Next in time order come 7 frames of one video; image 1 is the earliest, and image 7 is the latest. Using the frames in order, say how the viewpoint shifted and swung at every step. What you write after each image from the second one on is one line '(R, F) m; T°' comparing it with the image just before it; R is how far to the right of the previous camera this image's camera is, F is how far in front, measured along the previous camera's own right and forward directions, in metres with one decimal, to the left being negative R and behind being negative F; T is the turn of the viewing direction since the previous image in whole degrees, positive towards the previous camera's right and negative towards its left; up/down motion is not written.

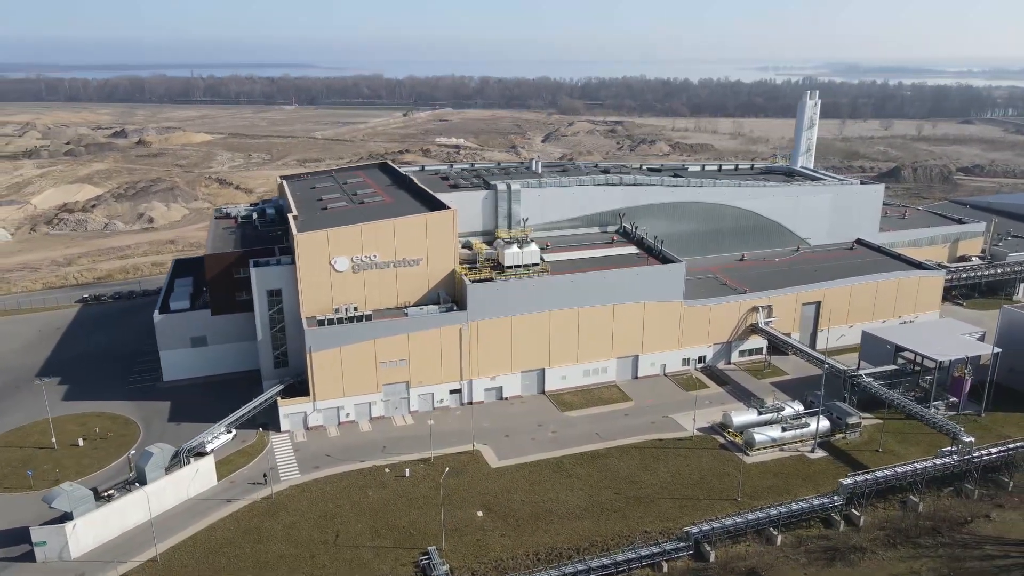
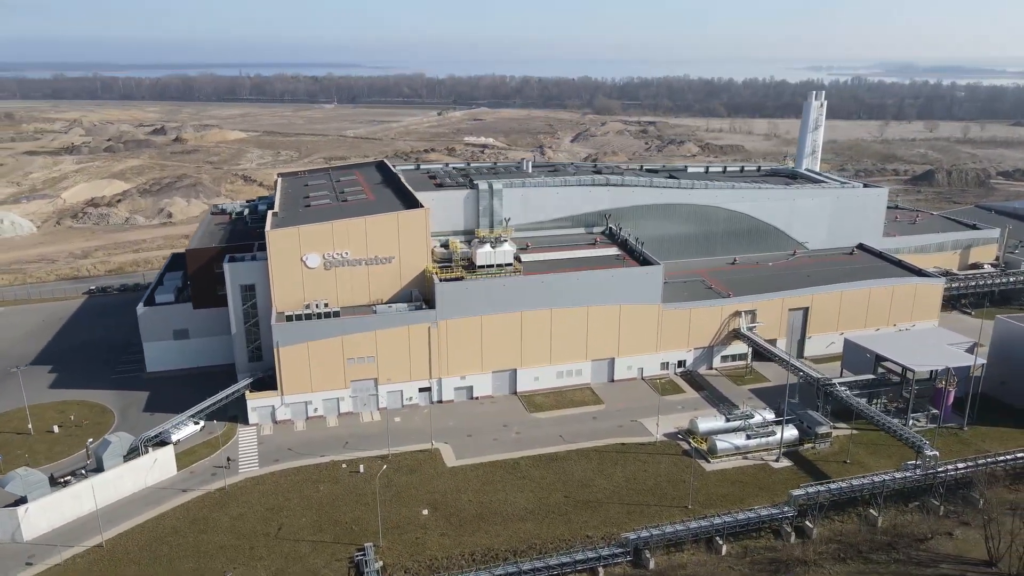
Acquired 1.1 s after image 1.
(+3.5, +0.2) m; -3°
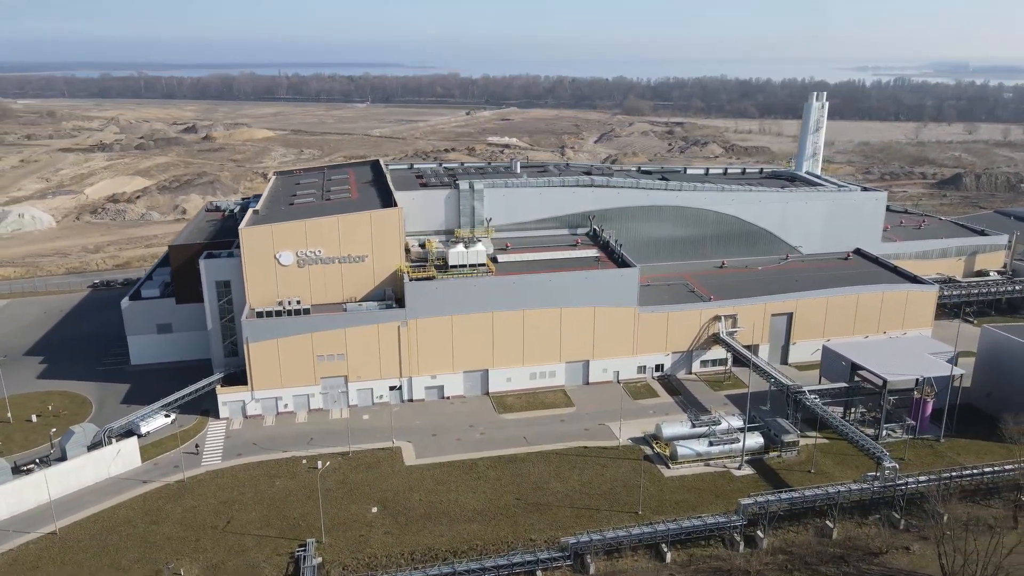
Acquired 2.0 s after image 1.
(+3.1, +0.2) m; -3°
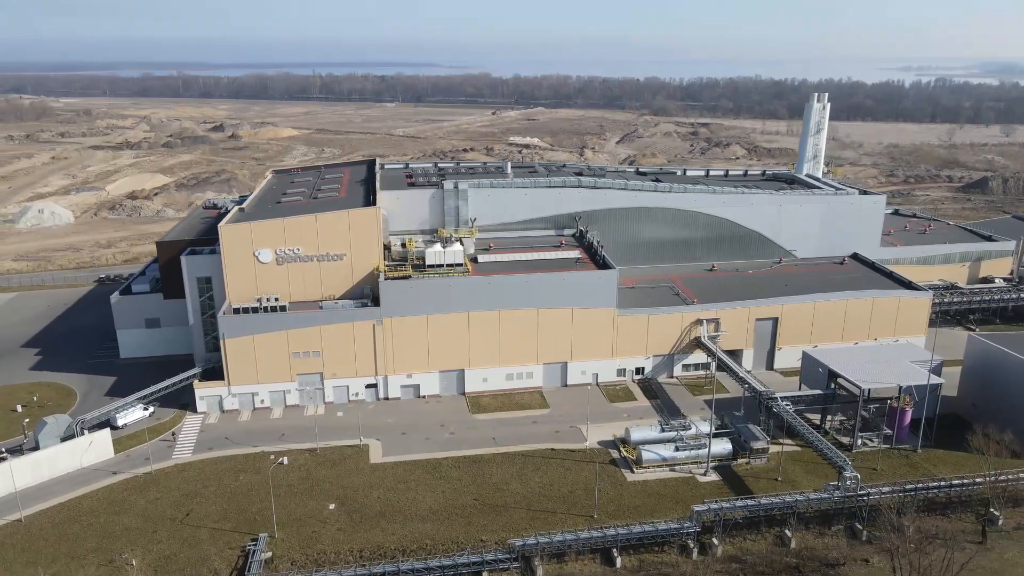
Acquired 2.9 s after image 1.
(+2.8, +0.1) m; -2°
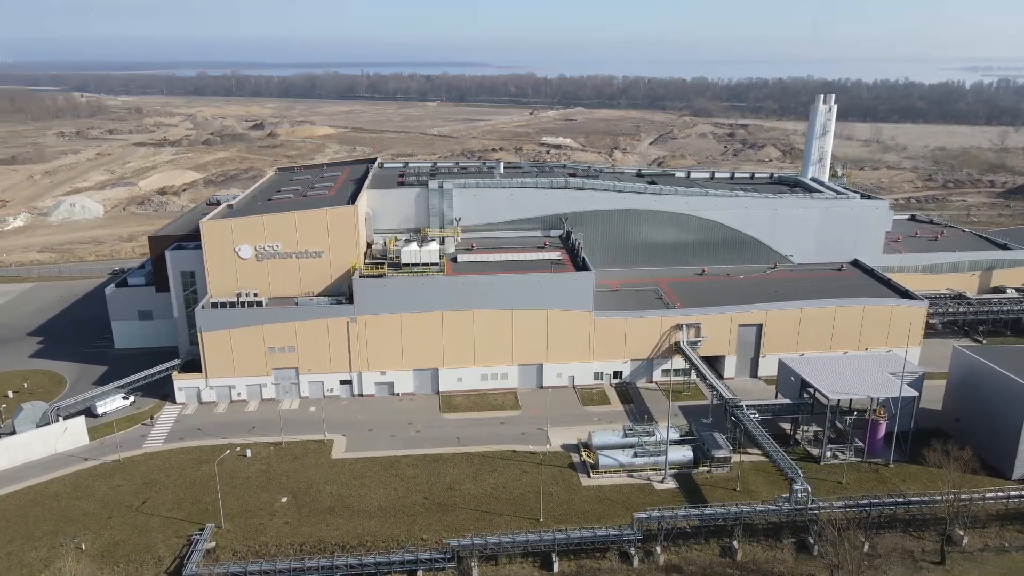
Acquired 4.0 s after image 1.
(+3.5, +0.1) m; -3°
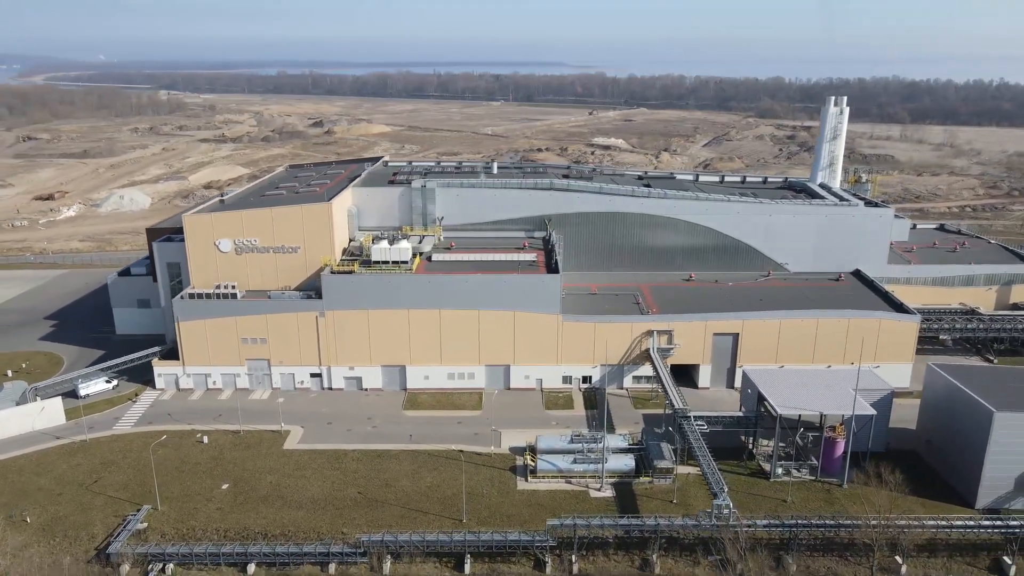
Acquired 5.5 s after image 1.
(+5.2, +0.3) m; -5°
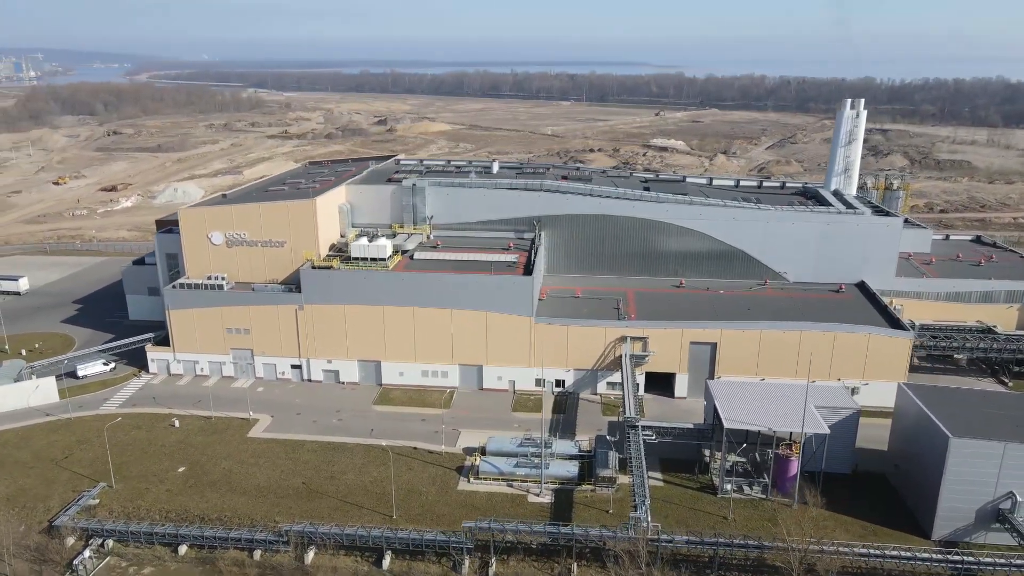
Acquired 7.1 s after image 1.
(+5.2, +0.3) m; -6°
